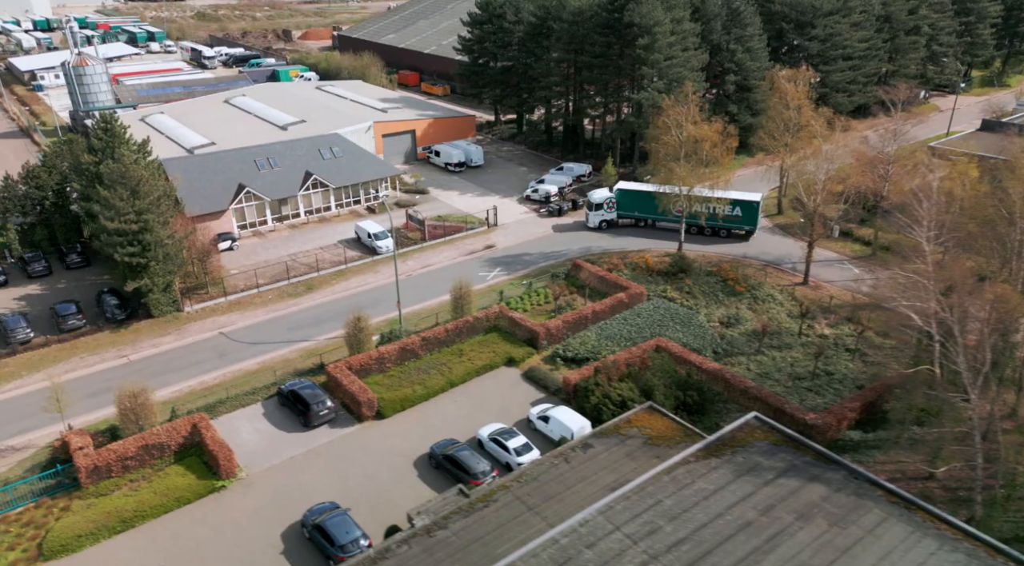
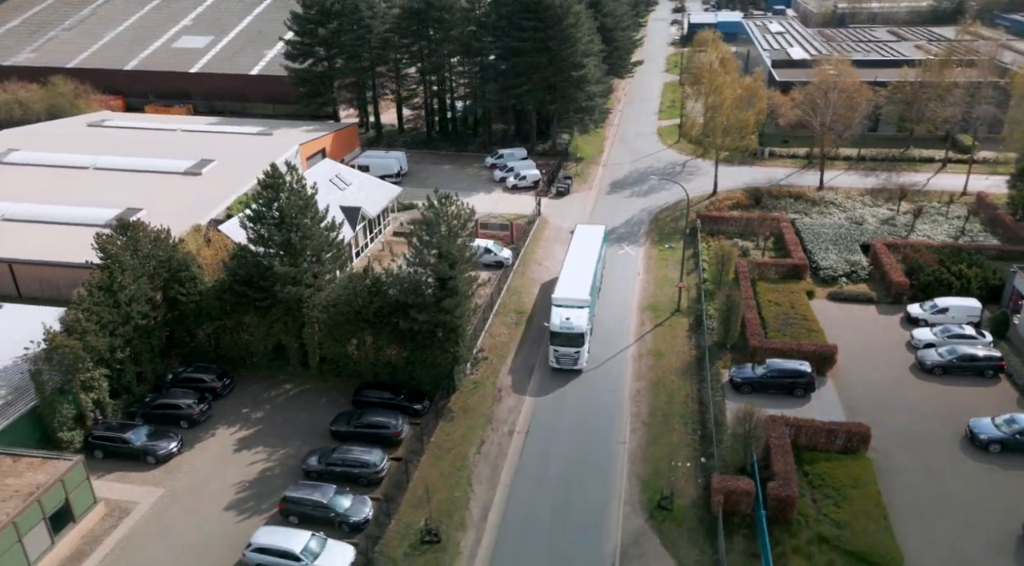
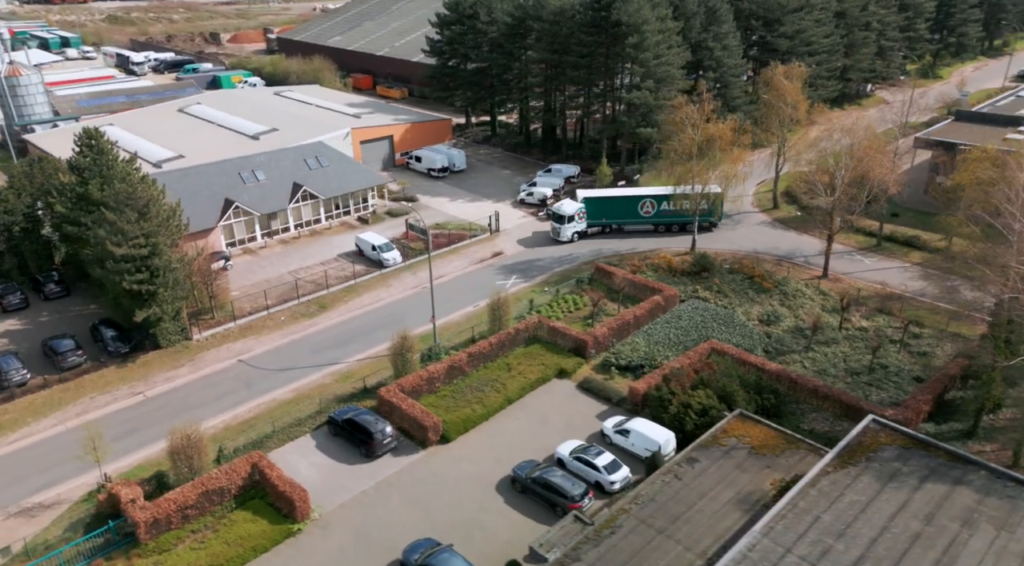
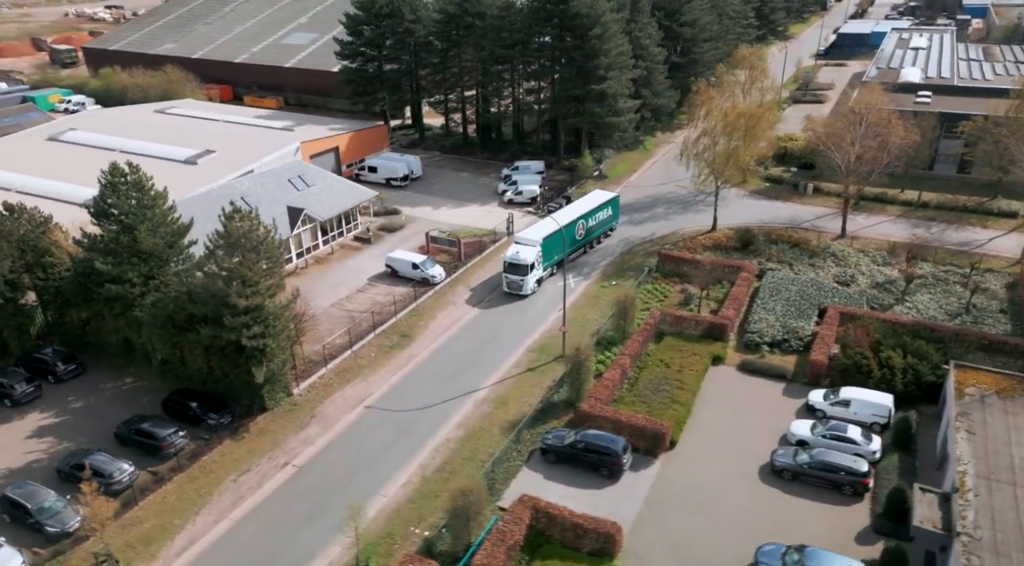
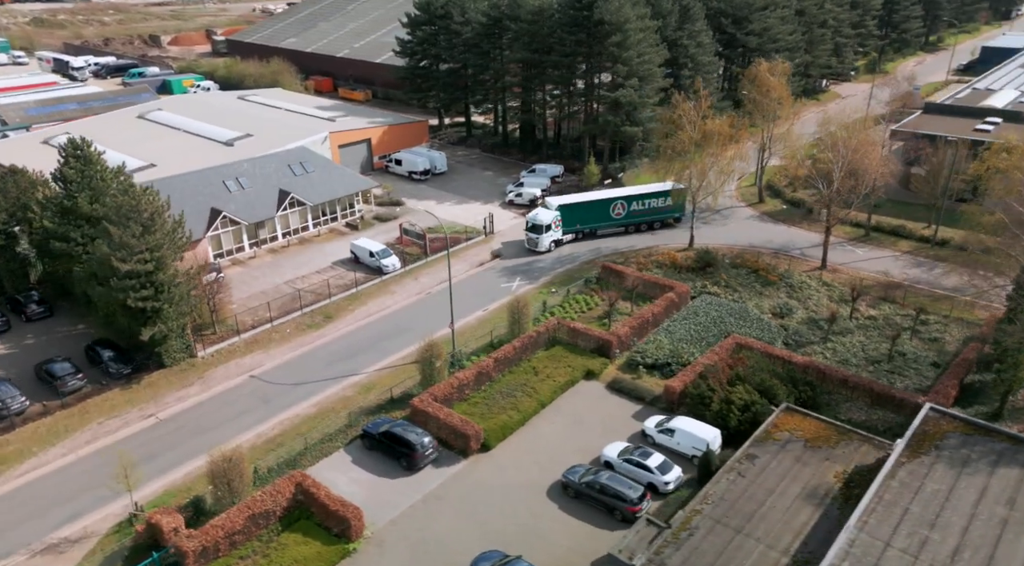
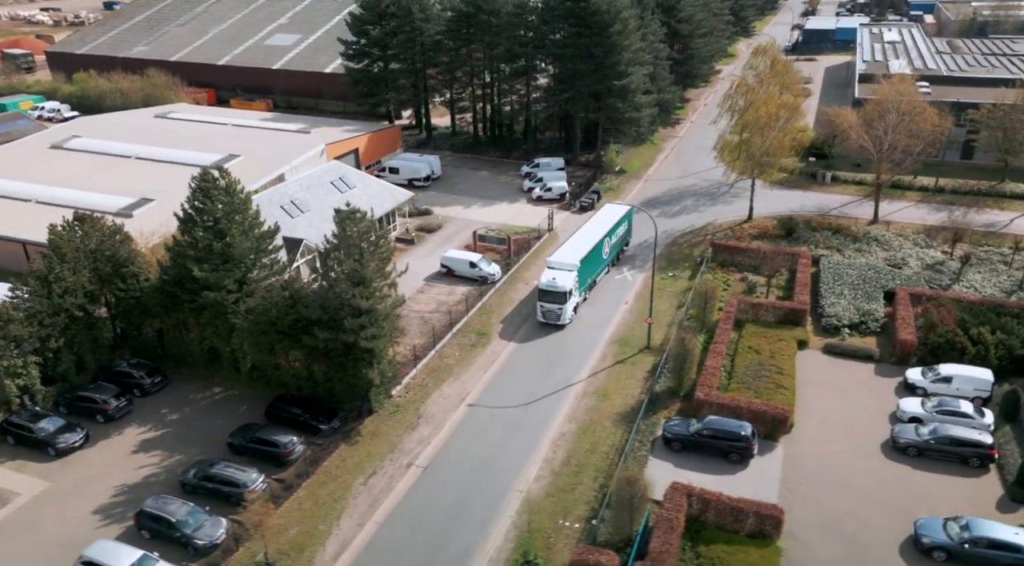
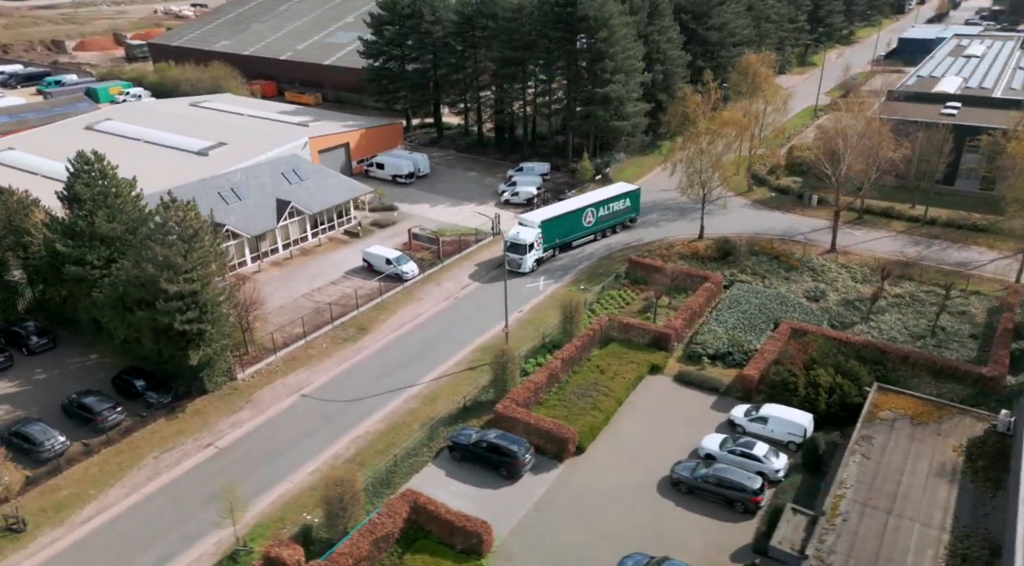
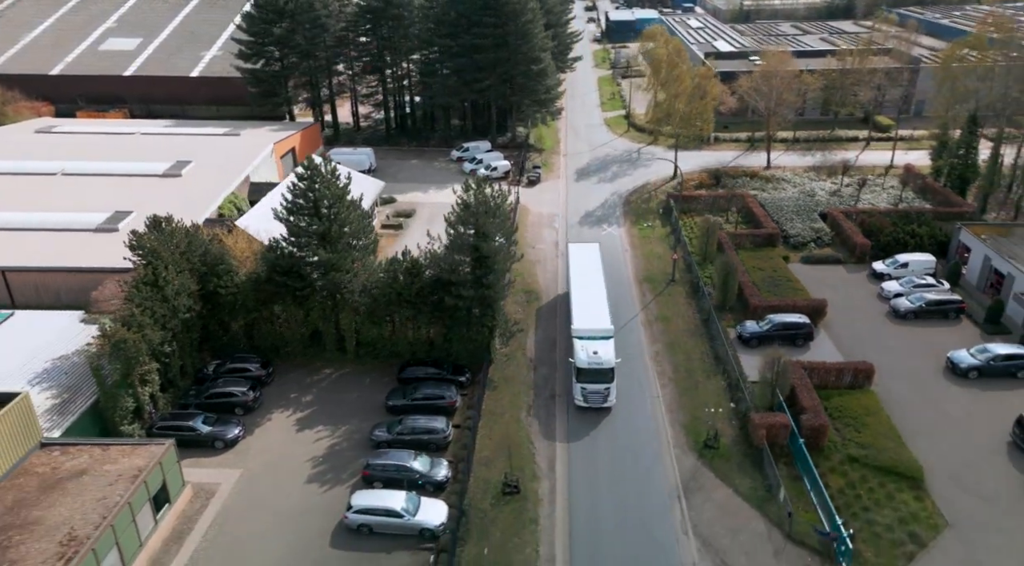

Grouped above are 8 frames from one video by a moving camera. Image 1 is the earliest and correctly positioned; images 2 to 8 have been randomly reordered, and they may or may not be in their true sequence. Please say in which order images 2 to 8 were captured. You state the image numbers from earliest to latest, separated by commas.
3, 5, 7, 4, 6, 2, 8
